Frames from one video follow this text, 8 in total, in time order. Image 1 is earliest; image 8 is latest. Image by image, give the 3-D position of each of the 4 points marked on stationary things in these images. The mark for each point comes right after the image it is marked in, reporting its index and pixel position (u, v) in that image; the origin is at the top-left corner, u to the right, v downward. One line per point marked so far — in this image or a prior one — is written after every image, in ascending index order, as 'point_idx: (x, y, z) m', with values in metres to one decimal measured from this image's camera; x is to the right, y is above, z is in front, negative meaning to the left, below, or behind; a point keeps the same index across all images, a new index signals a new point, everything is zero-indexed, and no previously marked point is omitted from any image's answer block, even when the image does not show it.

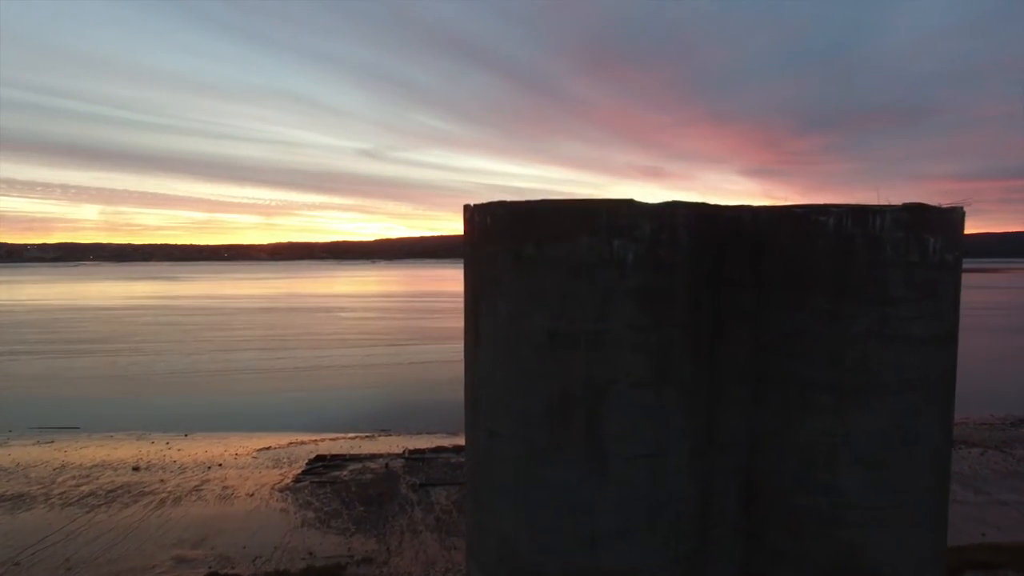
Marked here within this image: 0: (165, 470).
0: (-5.3, -2.8, +11.2) m
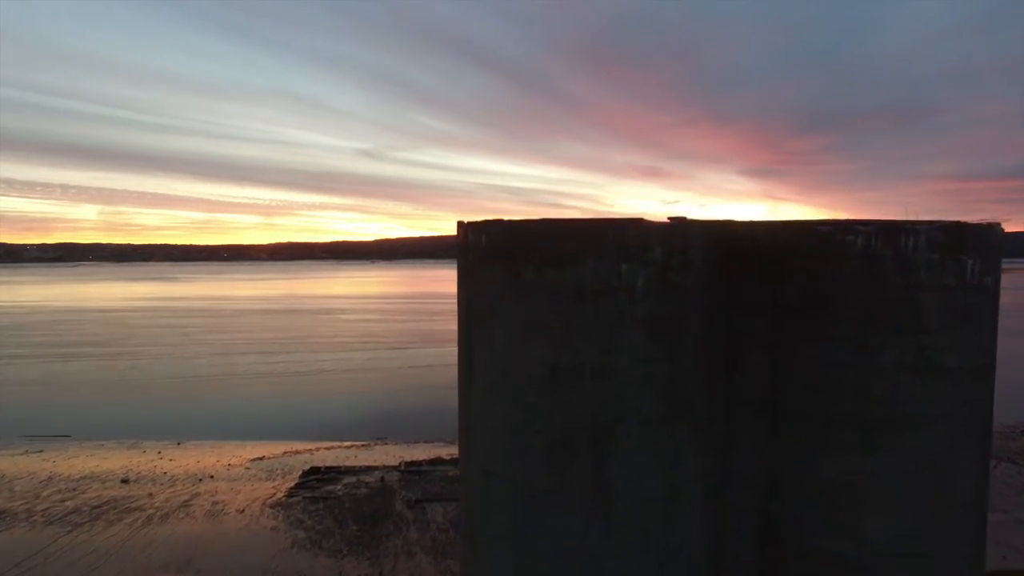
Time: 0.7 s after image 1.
0: (-5.3, -2.9, +10.9) m
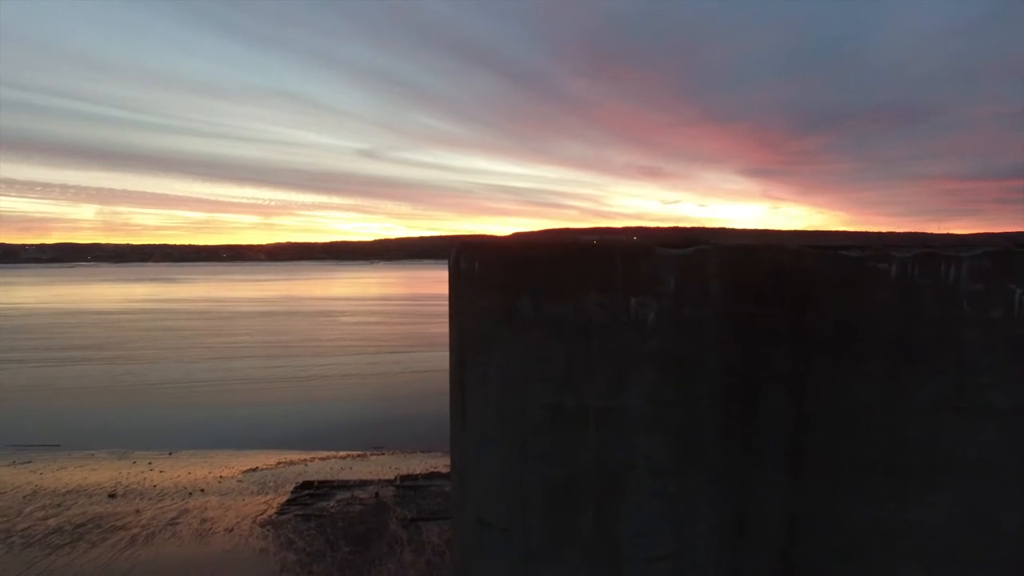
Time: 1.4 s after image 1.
0: (-5.3, -3.0, +10.5) m
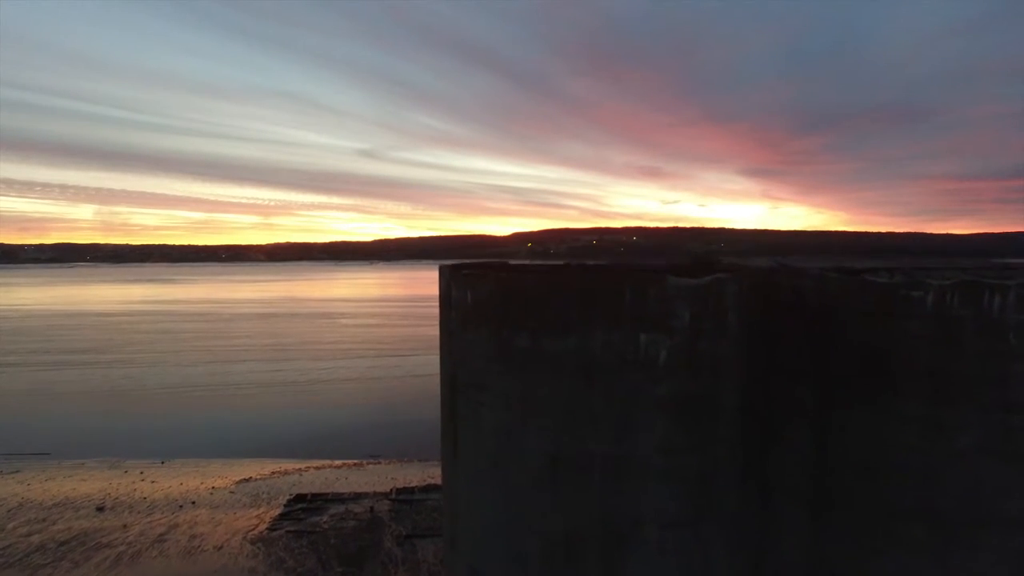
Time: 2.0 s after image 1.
0: (-5.3, -3.1, +10.3) m
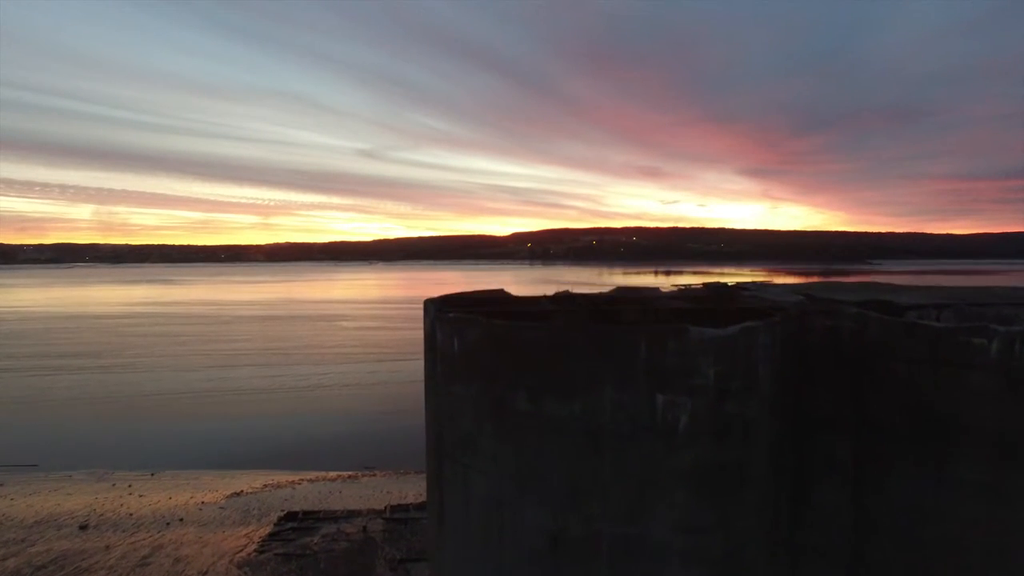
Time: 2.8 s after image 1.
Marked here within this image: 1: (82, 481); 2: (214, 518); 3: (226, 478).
0: (-5.4, -3.3, +9.9) m
1: (-7.7, -3.4, +13.1) m
2: (-4.4, -3.4, +10.7) m
3: (-5.4, -3.6, +13.8) m
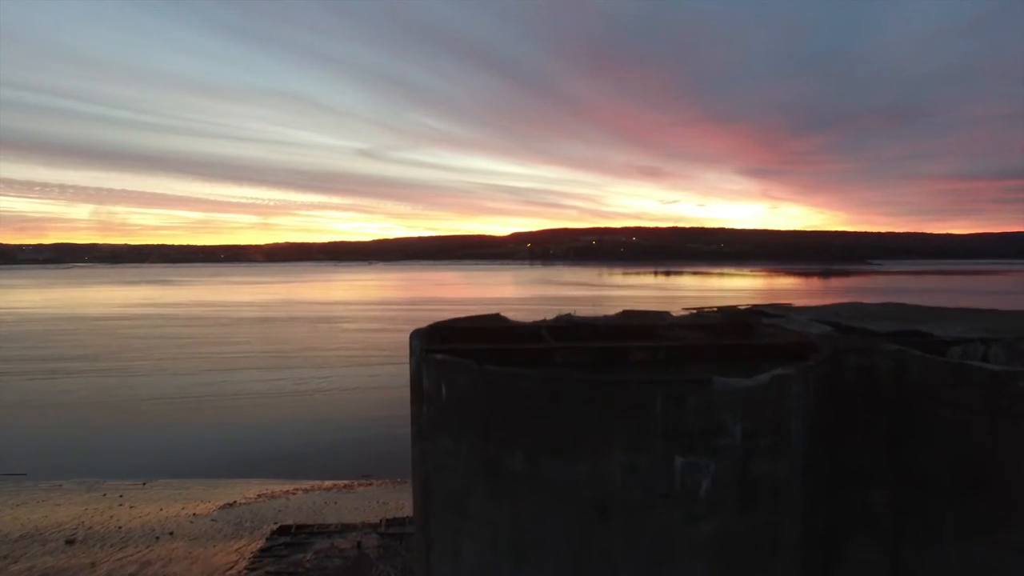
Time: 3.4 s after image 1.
0: (-5.4, -3.4, +9.6) m
1: (-7.7, -3.5, +12.8) m
2: (-4.4, -3.5, +10.4) m
3: (-5.4, -3.7, +13.5) m
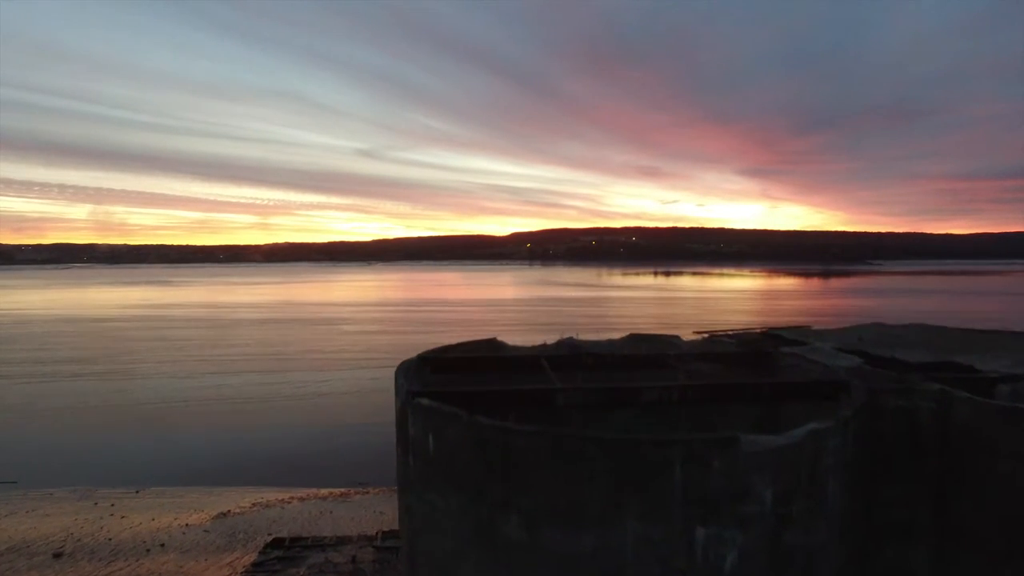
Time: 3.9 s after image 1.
0: (-5.4, -3.5, +9.4) m
1: (-7.7, -3.6, +12.6) m
2: (-4.4, -3.6, +10.2) m
3: (-5.4, -3.8, +13.3) m
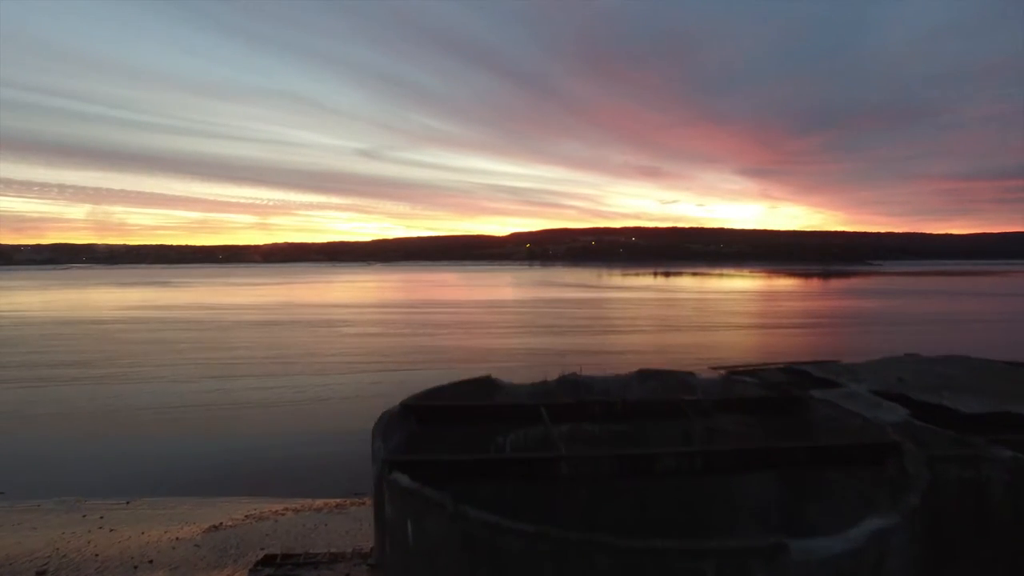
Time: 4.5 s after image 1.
0: (-5.4, -3.6, +9.1) m
1: (-7.7, -3.7, +12.3) m
2: (-4.4, -3.7, +9.9) m
3: (-5.4, -3.9, +13.0) m
